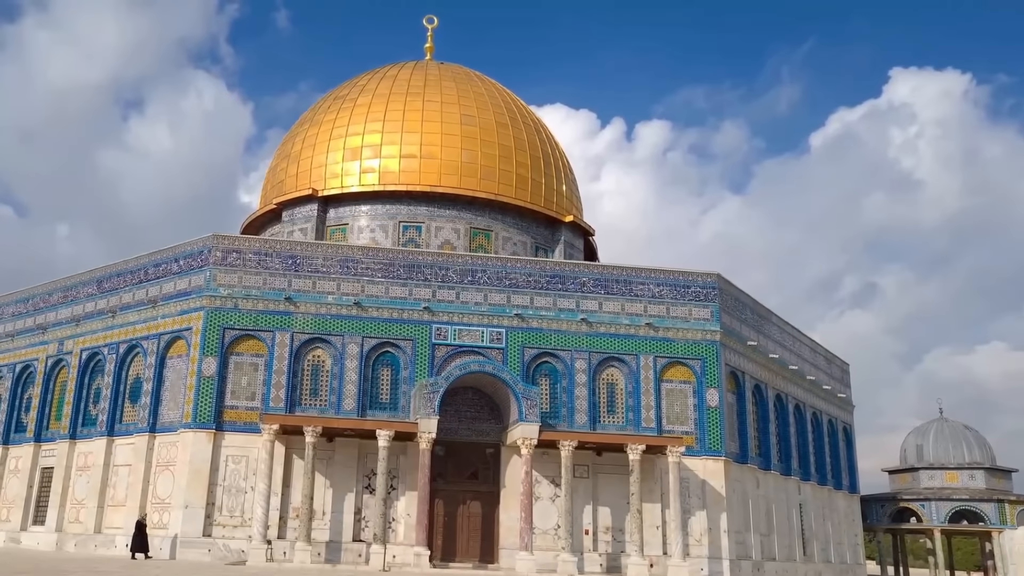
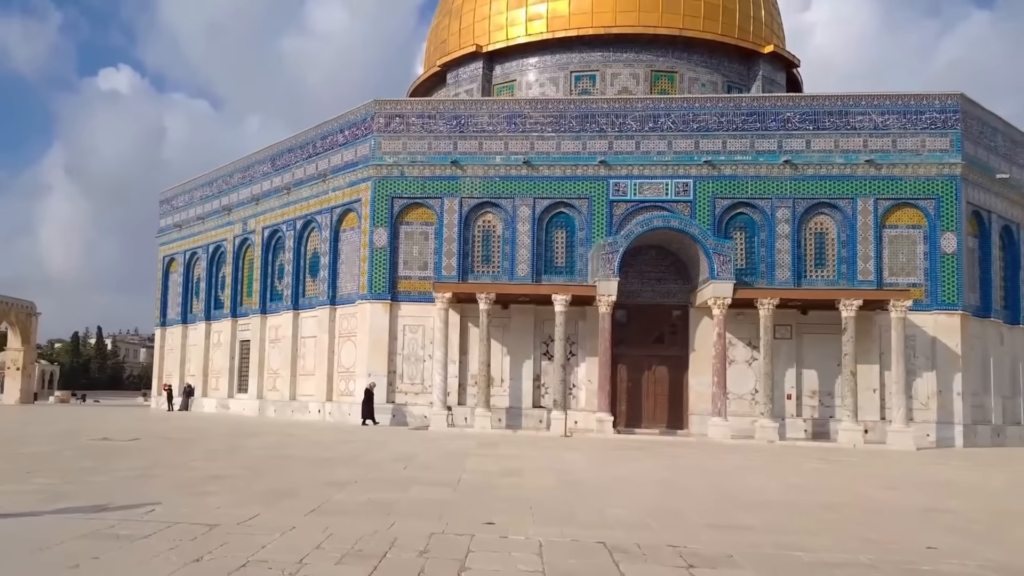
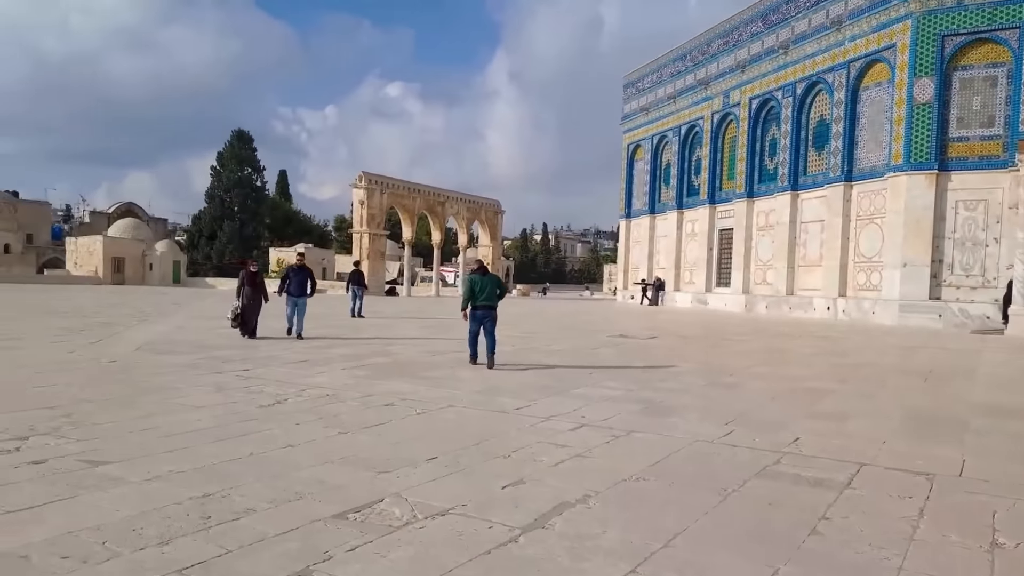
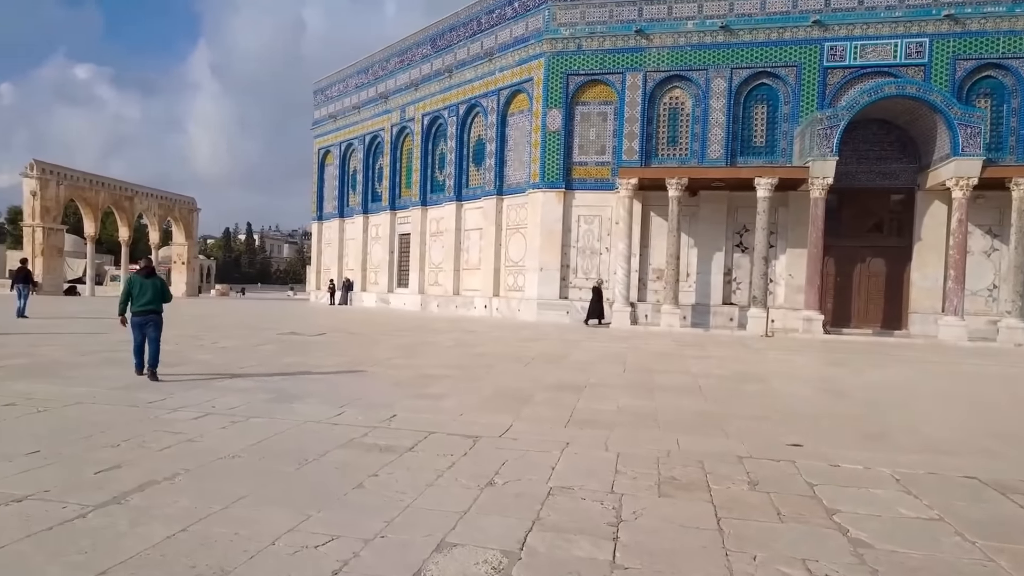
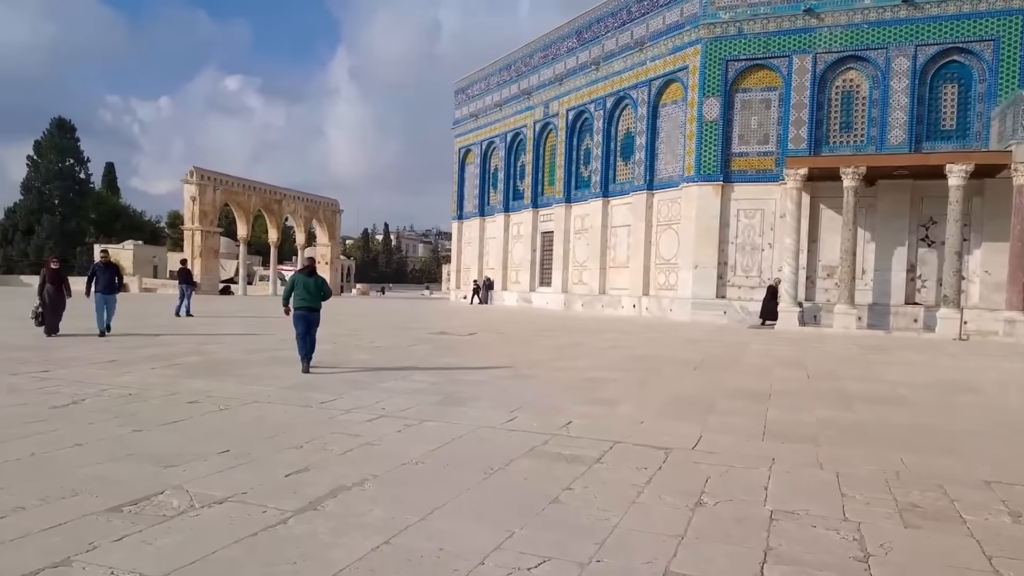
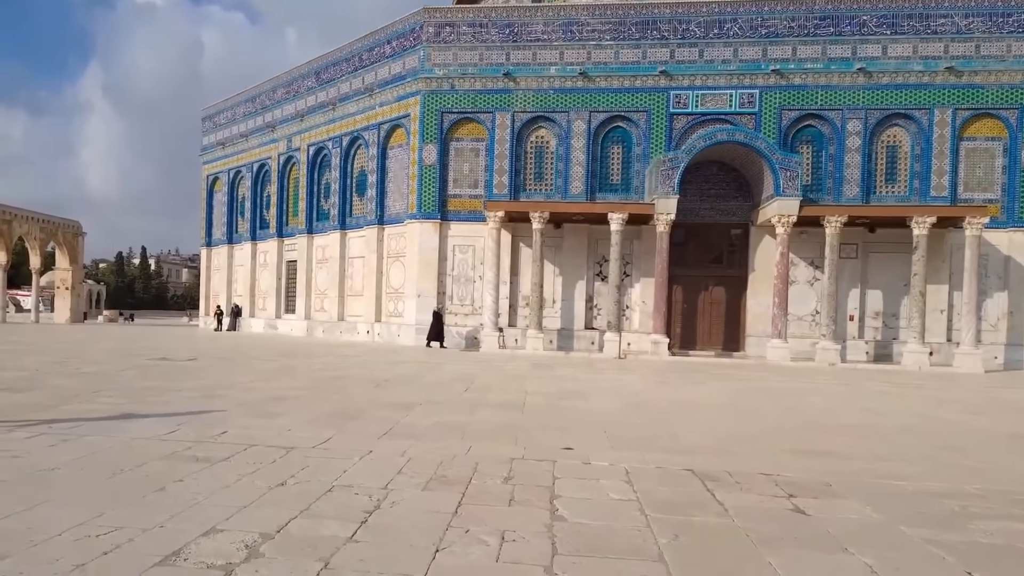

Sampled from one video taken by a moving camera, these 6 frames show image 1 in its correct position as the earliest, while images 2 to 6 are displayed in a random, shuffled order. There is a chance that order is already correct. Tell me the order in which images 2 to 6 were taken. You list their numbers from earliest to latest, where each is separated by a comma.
2, 6, 4, 5, 3
